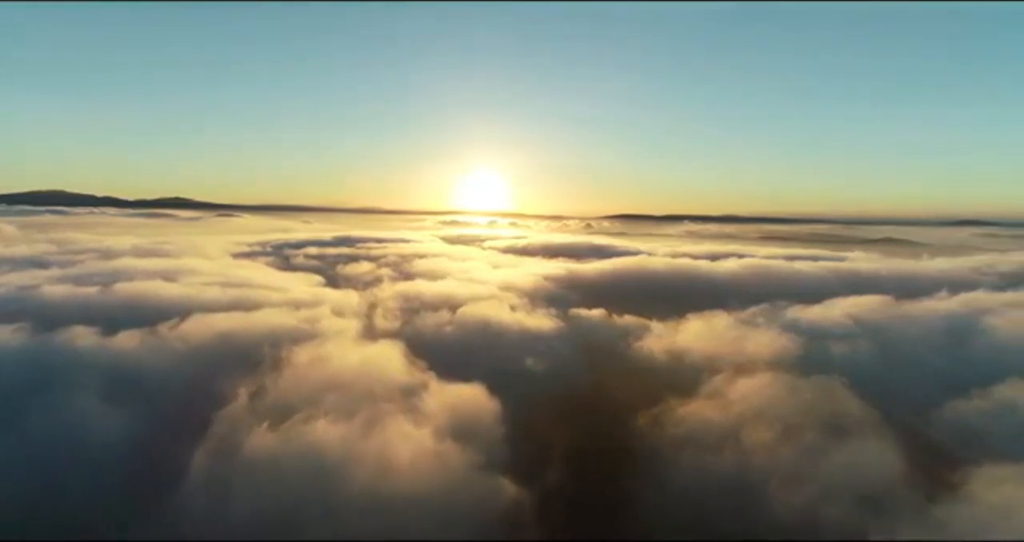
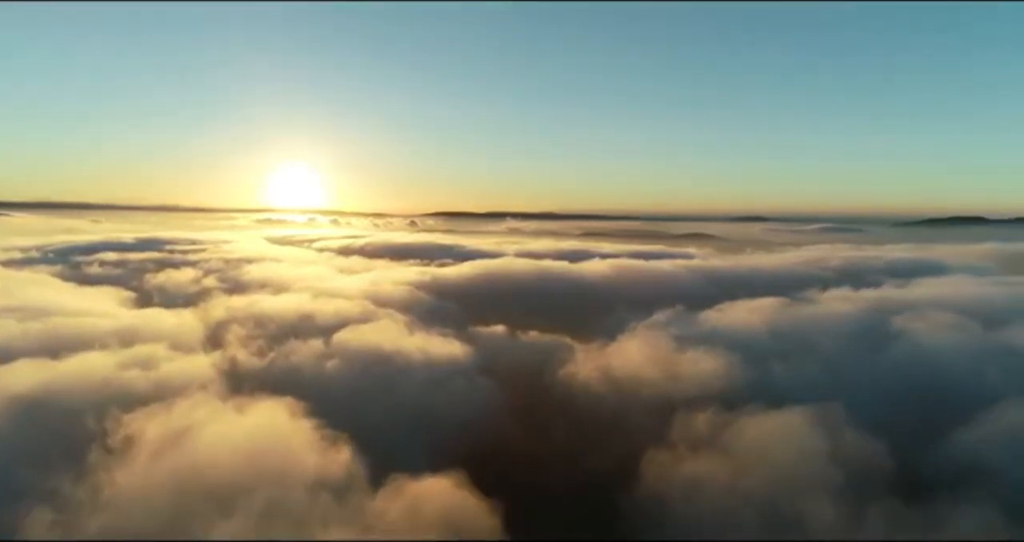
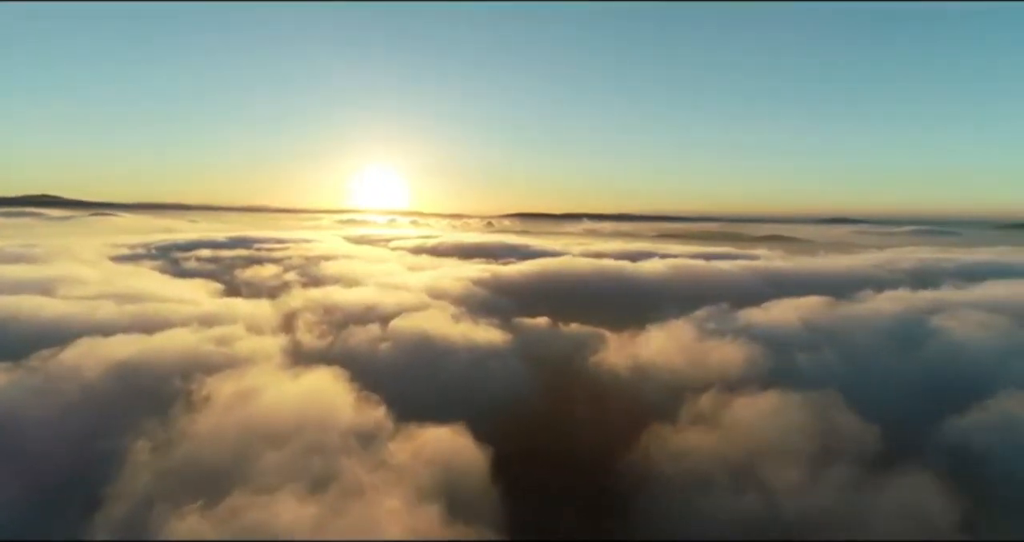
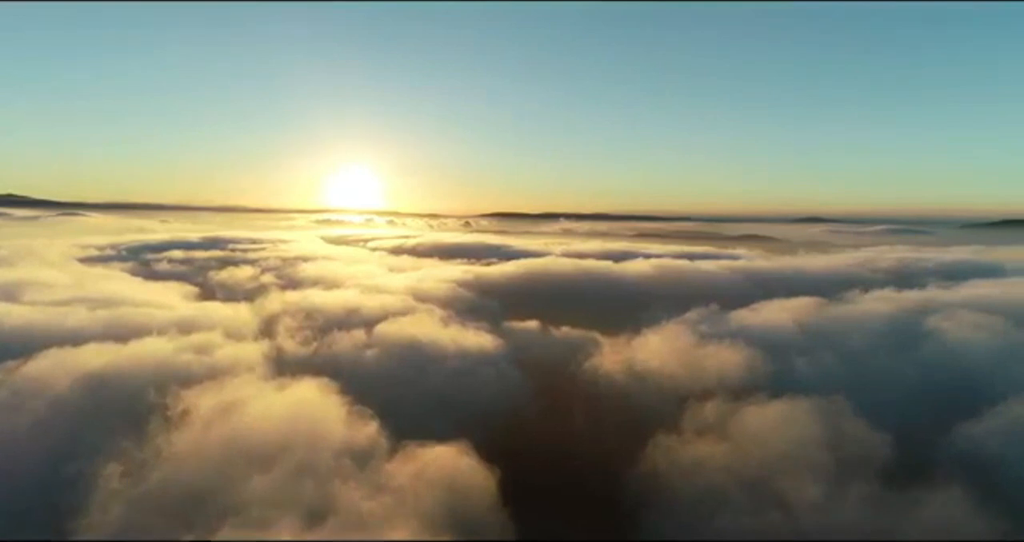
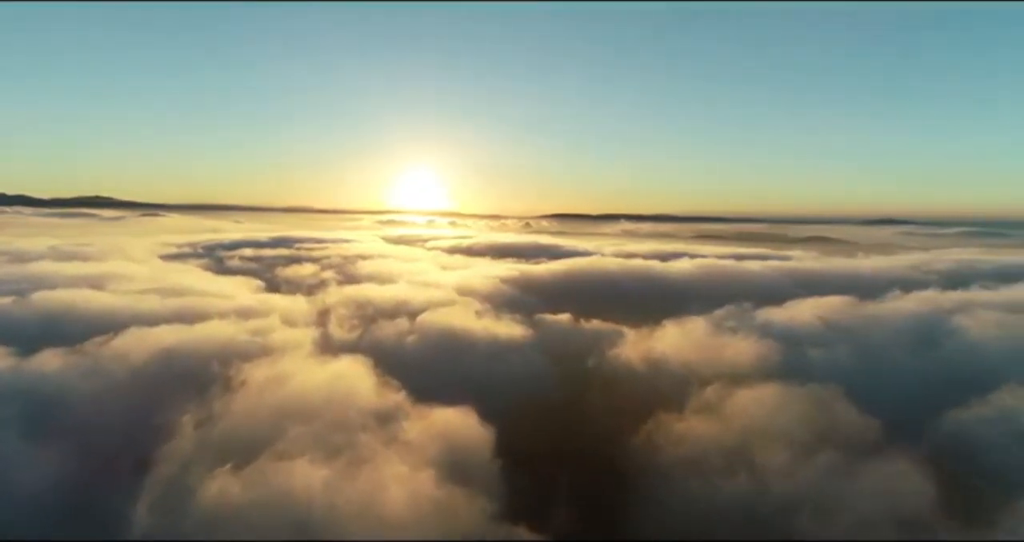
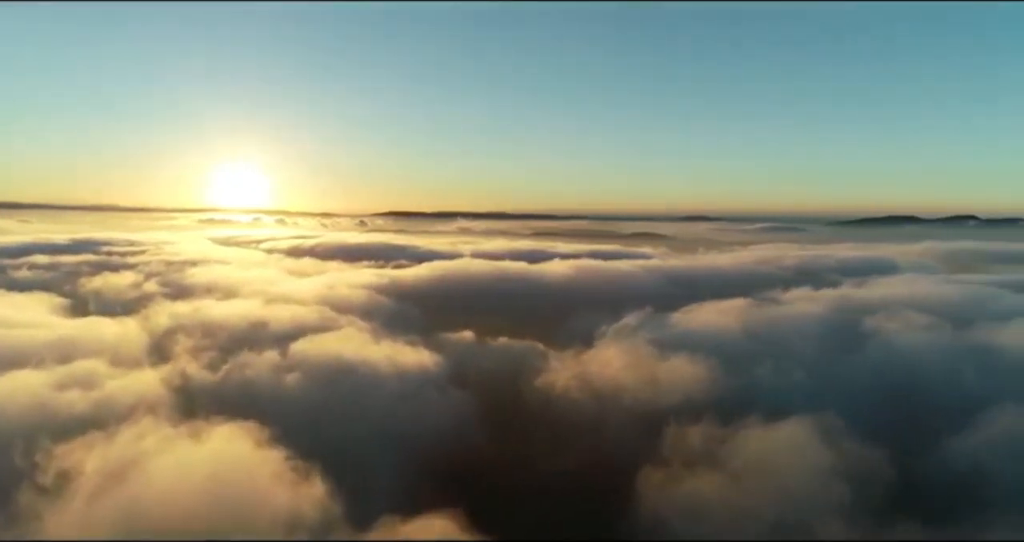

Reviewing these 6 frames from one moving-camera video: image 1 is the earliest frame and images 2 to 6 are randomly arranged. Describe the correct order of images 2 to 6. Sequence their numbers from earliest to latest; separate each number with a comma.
5, 3, 4, 2, 6
